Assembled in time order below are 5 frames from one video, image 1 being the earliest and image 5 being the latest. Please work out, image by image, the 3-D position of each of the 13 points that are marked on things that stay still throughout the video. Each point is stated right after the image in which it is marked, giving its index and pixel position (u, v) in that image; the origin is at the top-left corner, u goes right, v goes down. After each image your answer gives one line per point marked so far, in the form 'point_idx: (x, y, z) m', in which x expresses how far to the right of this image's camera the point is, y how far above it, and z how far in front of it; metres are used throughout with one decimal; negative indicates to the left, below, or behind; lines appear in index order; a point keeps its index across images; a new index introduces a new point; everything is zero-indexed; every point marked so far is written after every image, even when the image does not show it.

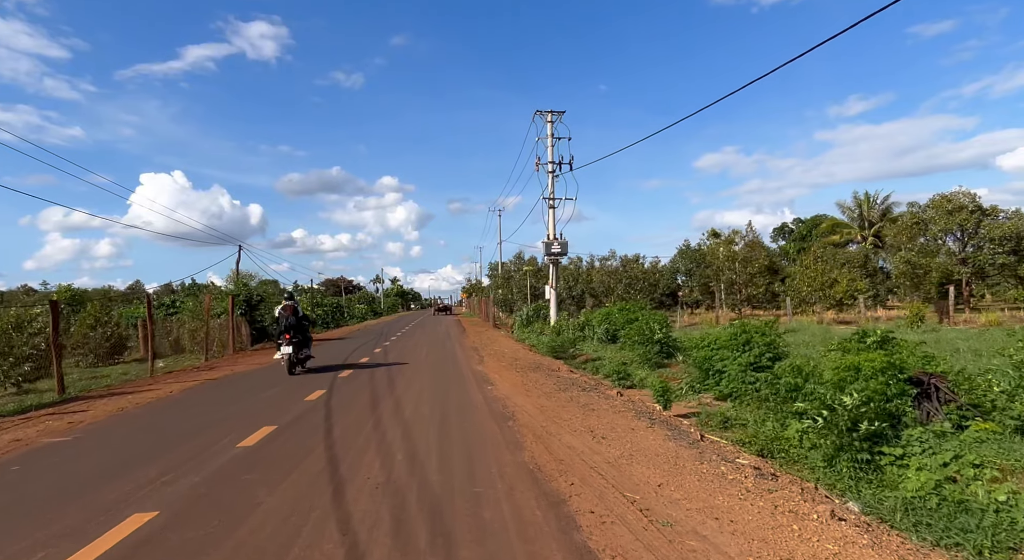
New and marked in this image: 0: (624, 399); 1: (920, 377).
0: (+1.9, -2.0, +10.3) m
1: (+5.9, -1.4, +8.9) m
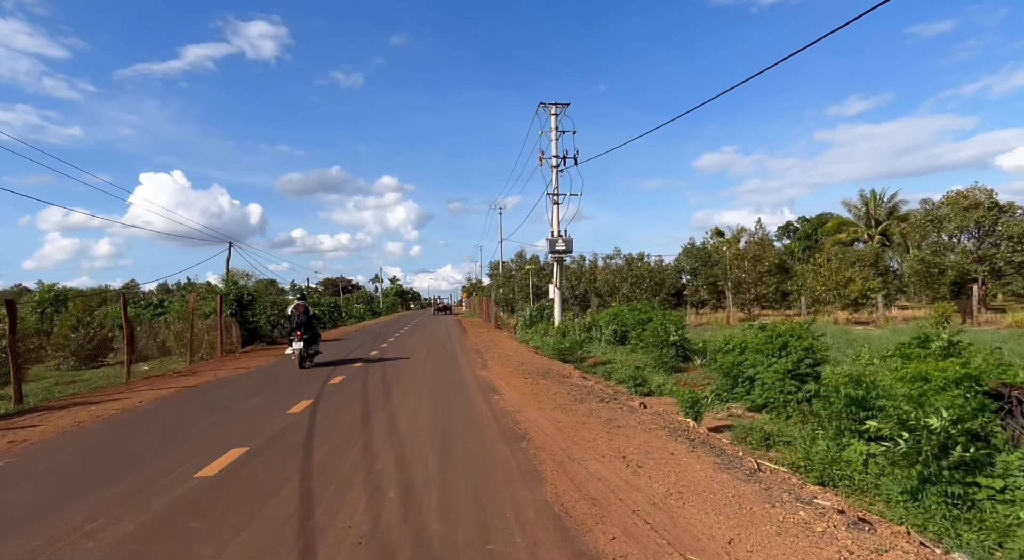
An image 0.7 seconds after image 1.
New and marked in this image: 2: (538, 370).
0: (+2.0, -2.0, +9.1) m
1: (+6.0, -1.4, +7.6) m
2: (+0.6, -2.1, +13.9) m
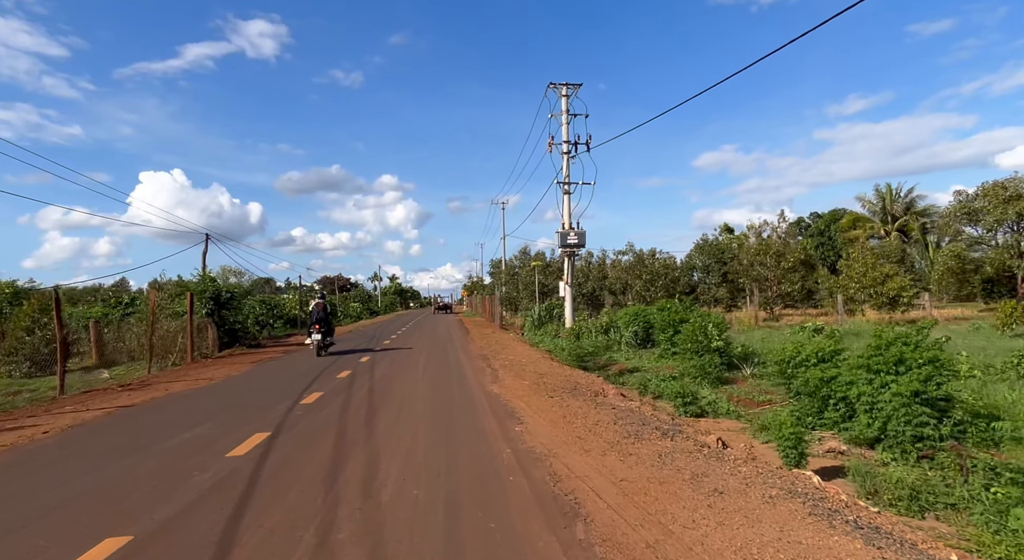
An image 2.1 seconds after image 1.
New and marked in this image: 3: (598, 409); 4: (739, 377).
0: (+2.4, -1.8, +6.4) m
1: (+6.4, -1.2, +4.9) m
2: (+0.9, -1.9, +11.3) m
3: (+1.2, -1.9, +8.8) m
4: (+5.4, -2.3, +14.6) m
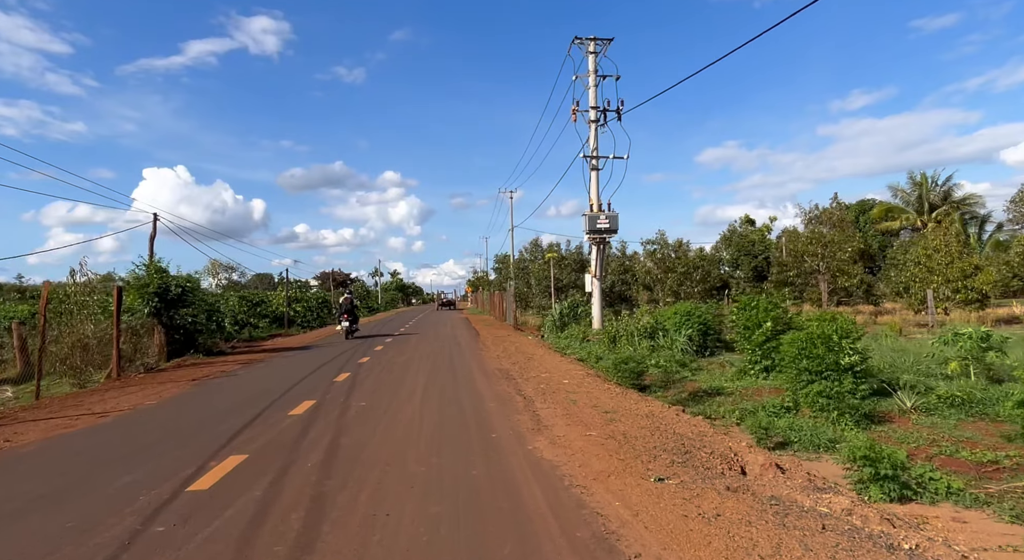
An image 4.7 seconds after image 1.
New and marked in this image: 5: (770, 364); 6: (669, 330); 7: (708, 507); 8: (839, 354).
0: (+3.0, -1.7, +1.7) m
1: (+7.0, -1.1, +0.2) m
2: (+1.6, -1.7, +6.5) m
3: (+1.9, -1.7, +4.1) m
4: (+6.0, -2.1, +9.8) m
5: (+5.5, -1.8, +13.2) m
6: (+4.9, -1.5, +19.1) m
7: (+1.5, -1.7, +4.6) m
8: (+5.6, -1.3, +10.6) m
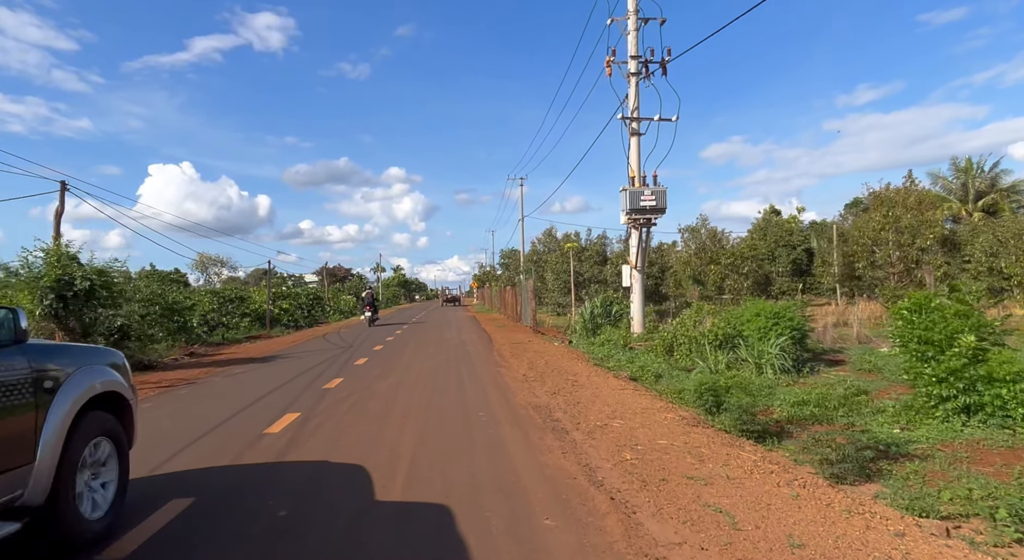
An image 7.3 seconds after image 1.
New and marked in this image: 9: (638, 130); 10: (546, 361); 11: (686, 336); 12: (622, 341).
0: (+3.5, -1.5, -3.3) m
1: (+7.5, -1.0, -4.8) m
2: (+2.1, -1.6, +1.6) m
3: (+2.4, -1.5, -0.9) m
4: (+6.6, -1.9, +4.9) m
5: (+6.1, -1.6, +8.2) m
6: (+5.6, -1.3, +14.1) m
7: (+2.0, -1.6, -0.3) m
8: (+6.2, -1.1, +5.6) m
9: (+4.2, +4.9, +20.1) m
10: (+0.9, -1.9, +14.4) m
11: (+4.5, -1.4, +15.5) m
12: (+3.3, -1.8, +18.2) m
